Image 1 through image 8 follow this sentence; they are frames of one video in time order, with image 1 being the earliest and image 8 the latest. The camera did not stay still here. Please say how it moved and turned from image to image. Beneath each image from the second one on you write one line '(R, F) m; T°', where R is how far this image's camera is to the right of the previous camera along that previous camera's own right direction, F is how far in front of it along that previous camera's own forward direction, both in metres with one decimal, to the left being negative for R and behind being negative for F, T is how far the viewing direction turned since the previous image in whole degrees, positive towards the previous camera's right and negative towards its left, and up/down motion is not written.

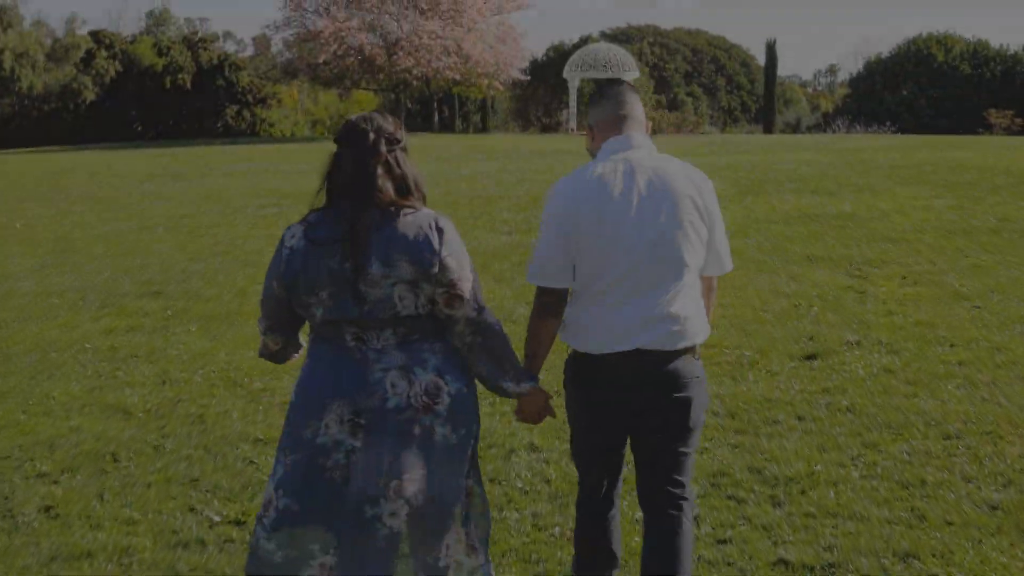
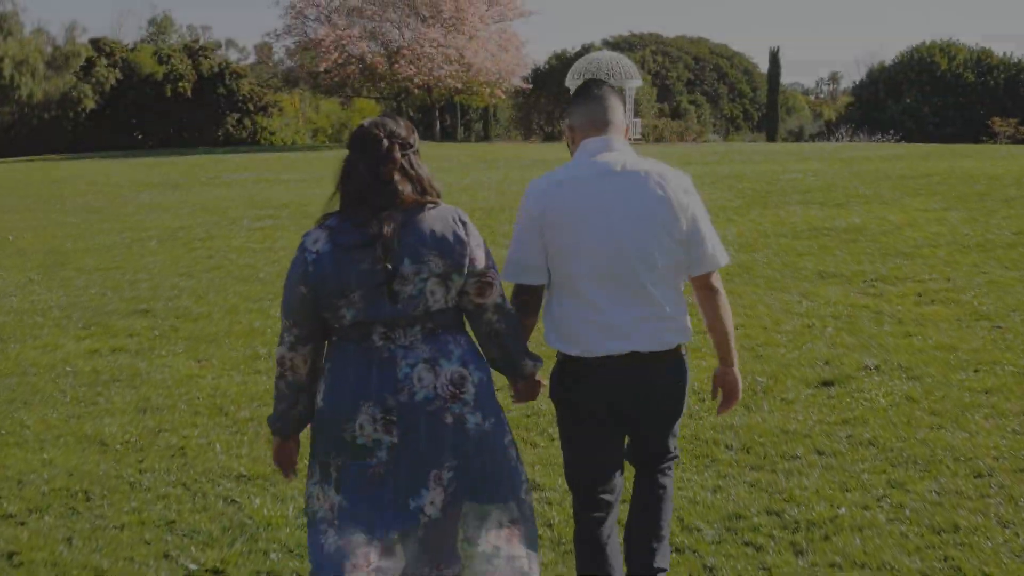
(0.0, +0.3) m; 0°
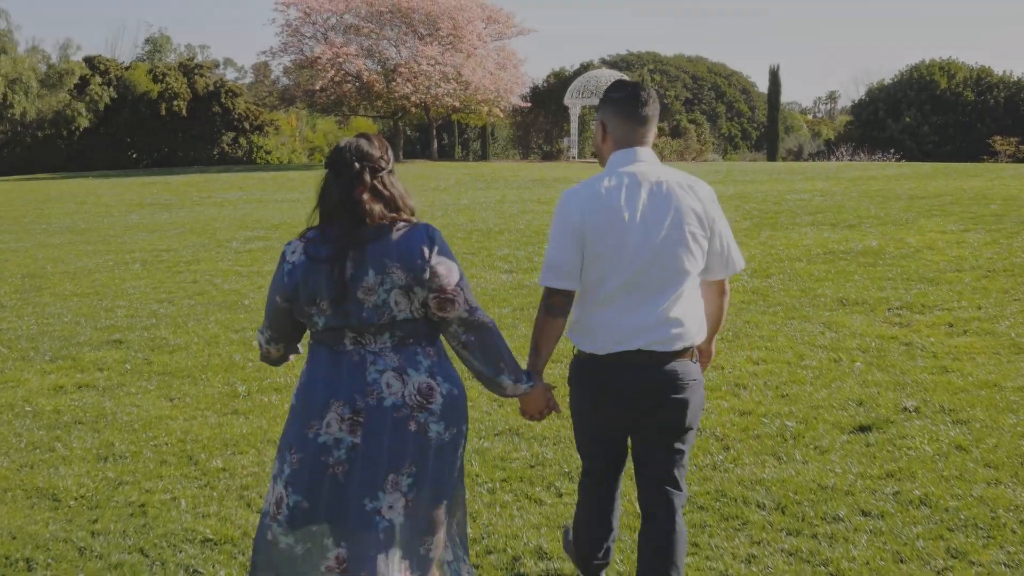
(0.0, +0.5) m; 0°
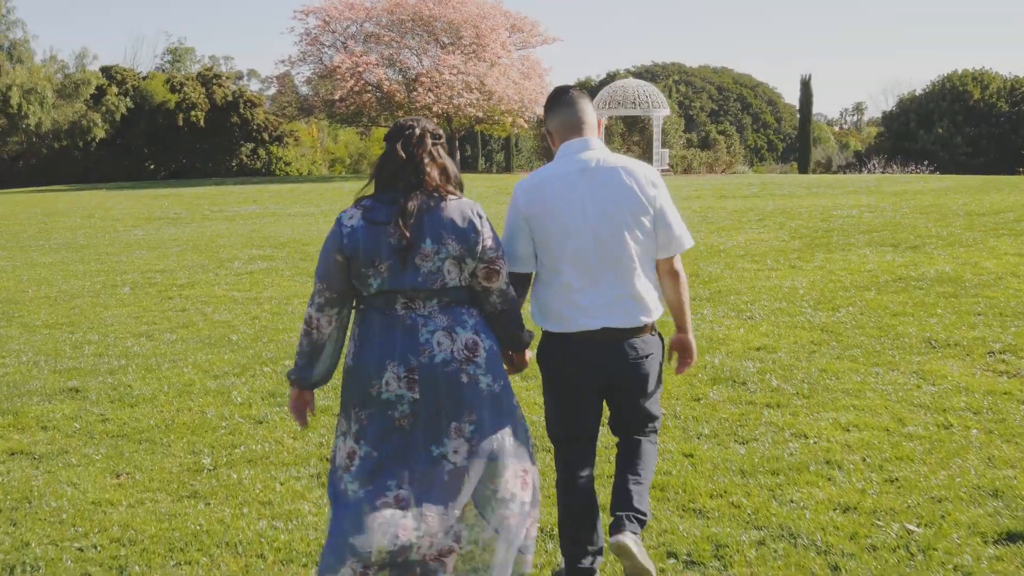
(0.0, +1.2) m; -1°
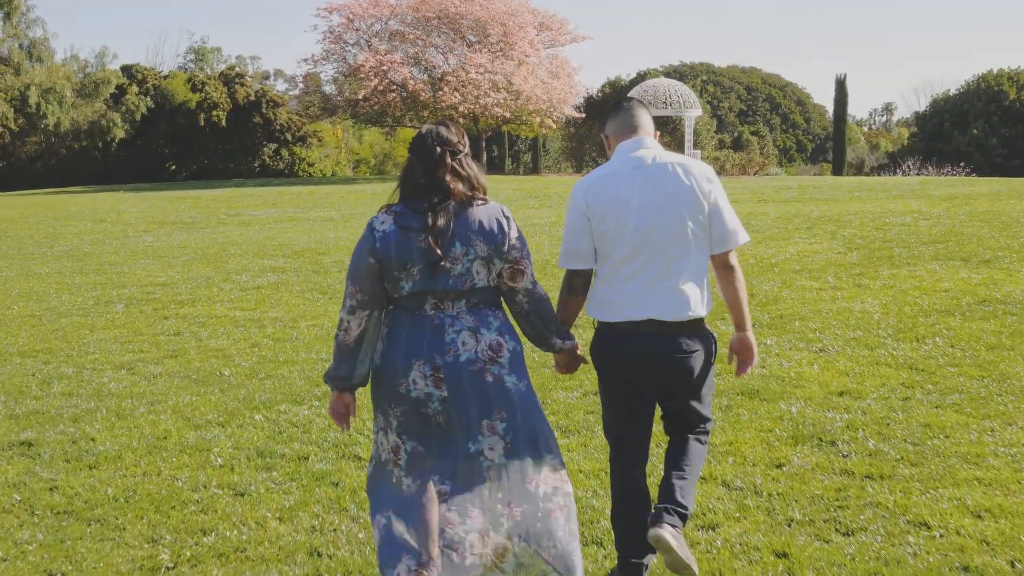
(0.0, +1.1) m; -1°
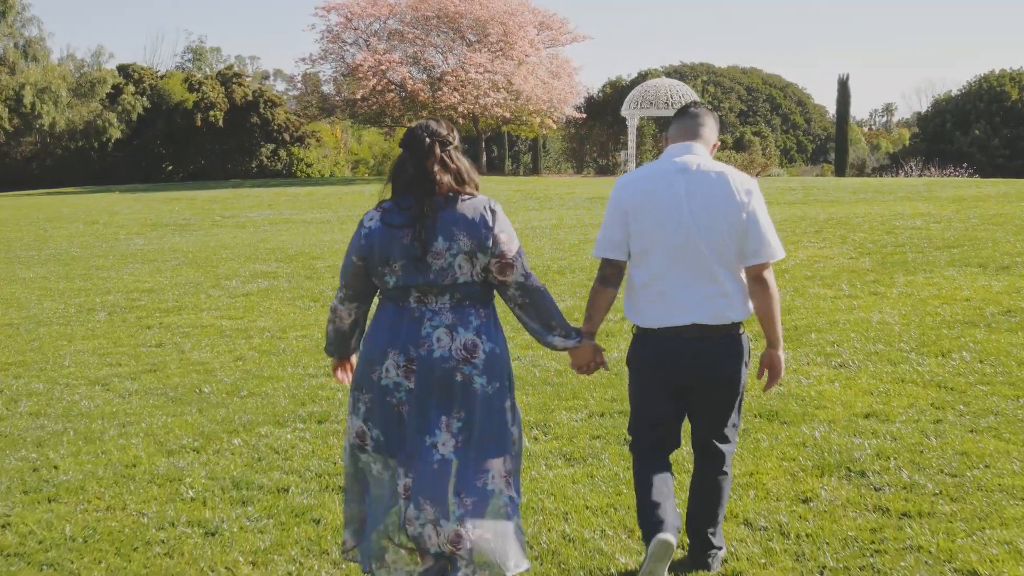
(0.0, +0.4) m; 0°
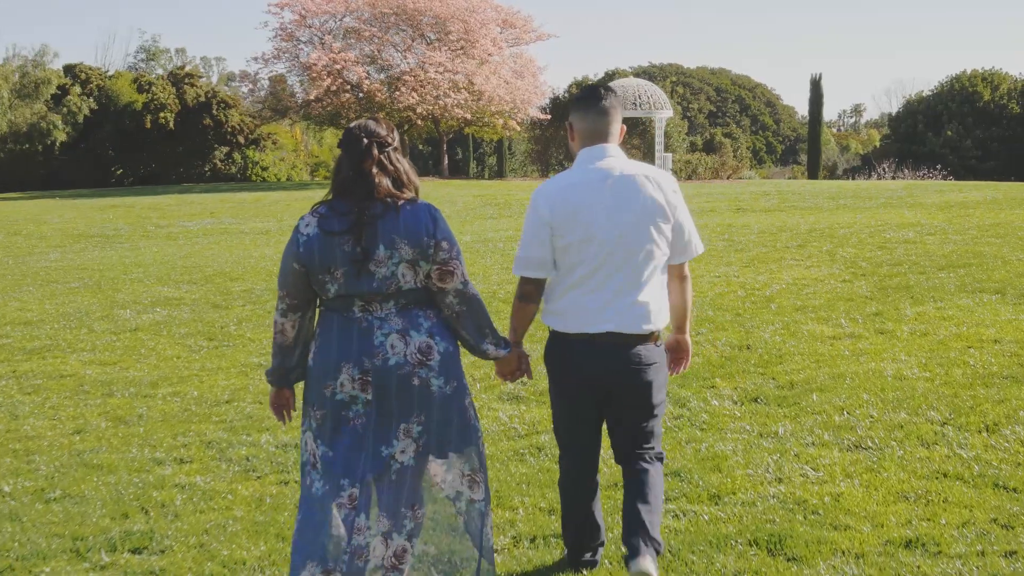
(+0.2, +1.6) m; +1°
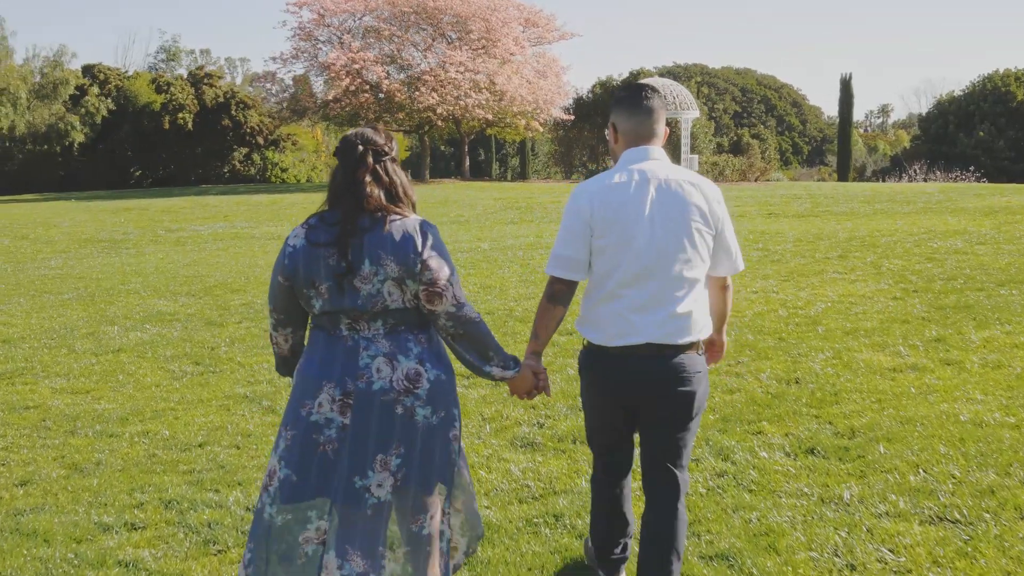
(0.0, +0.8) m; -1°
